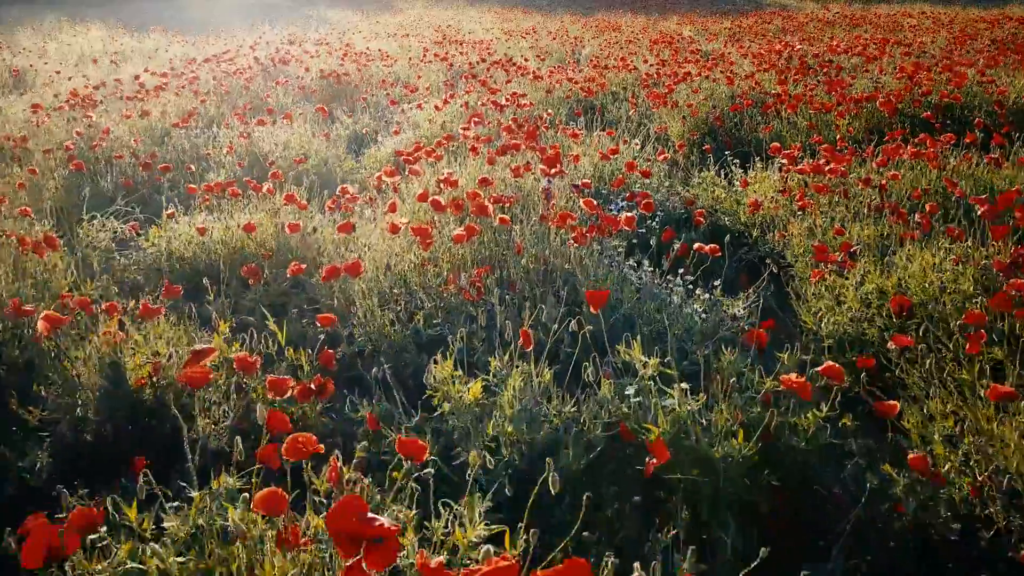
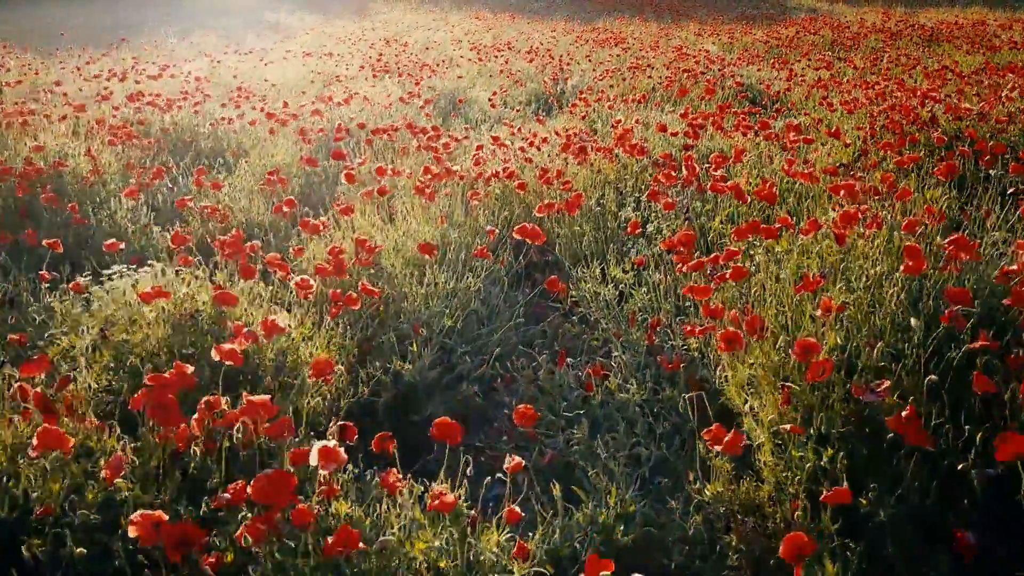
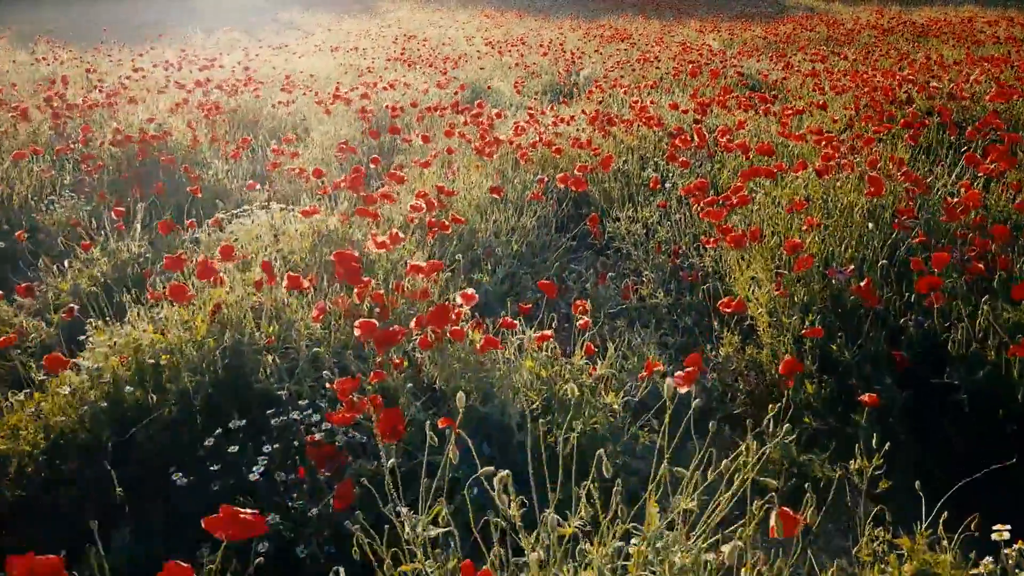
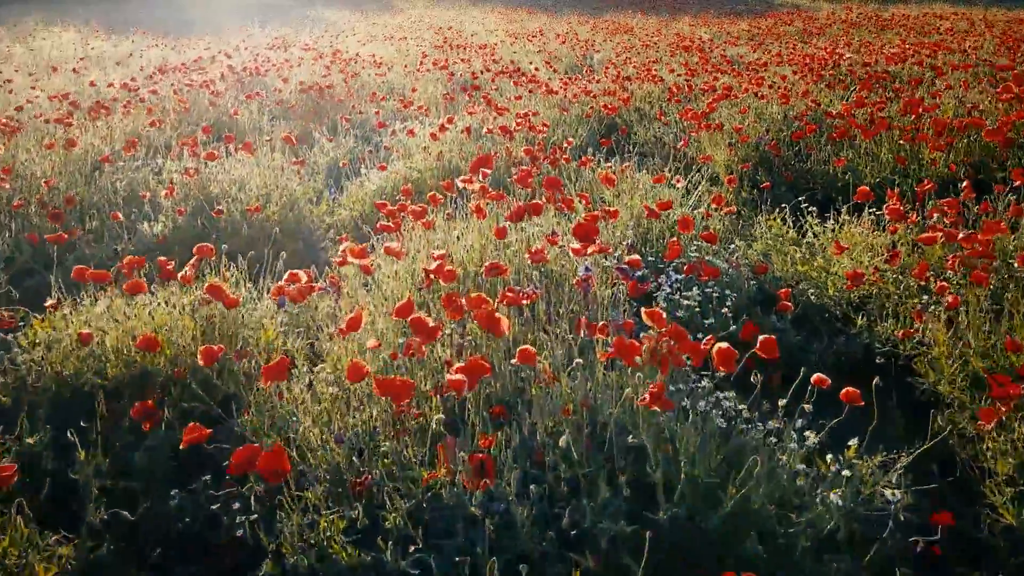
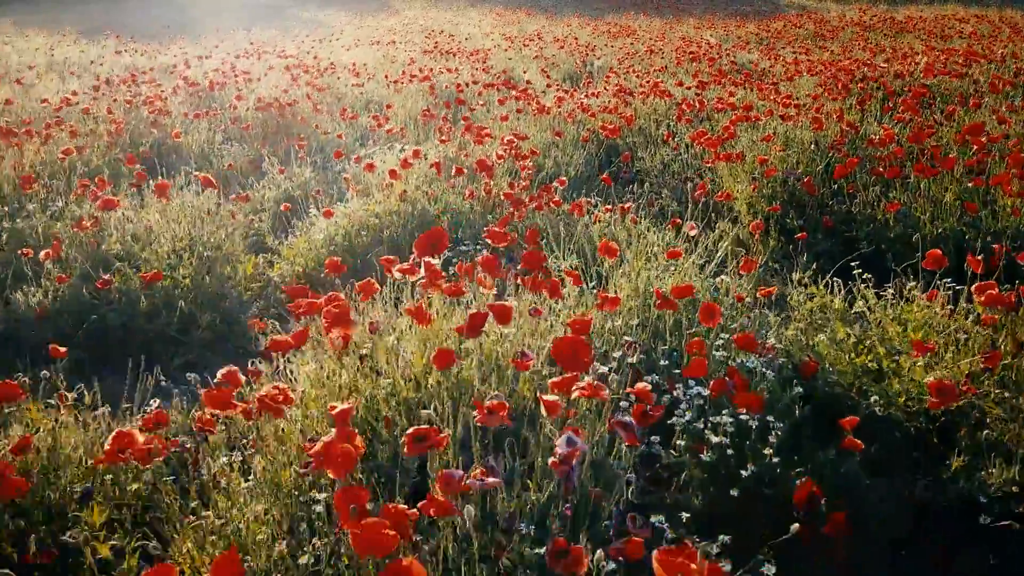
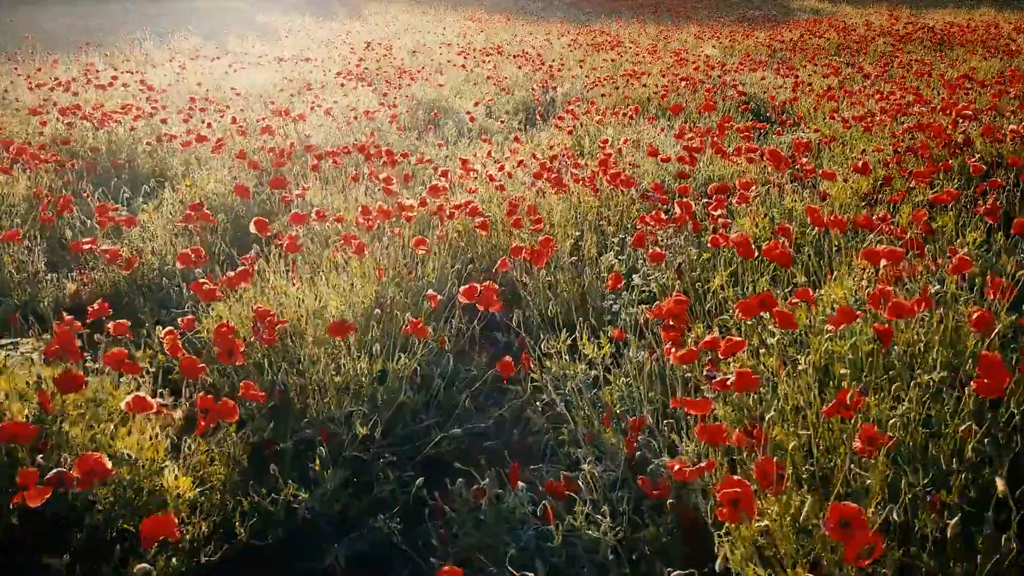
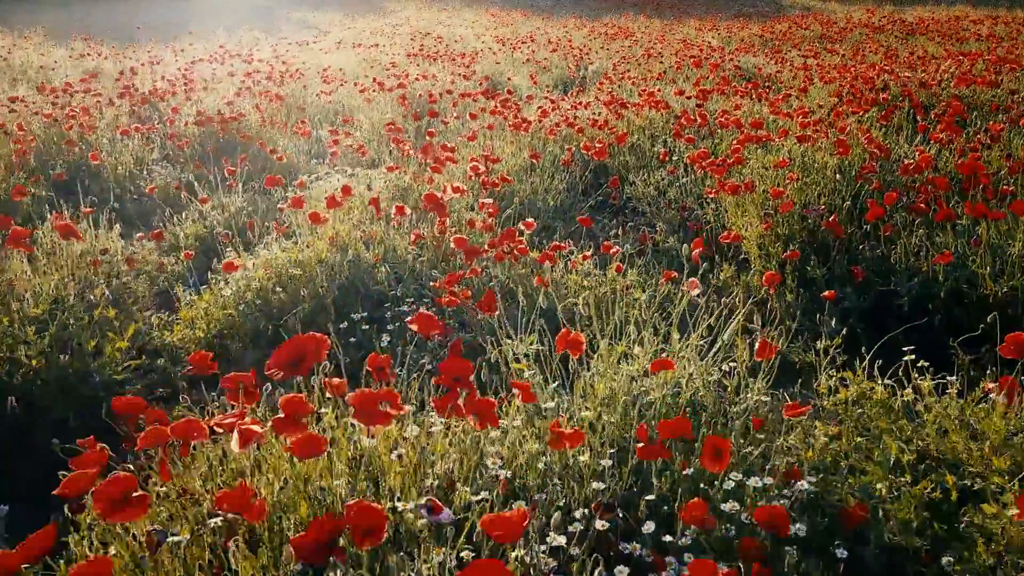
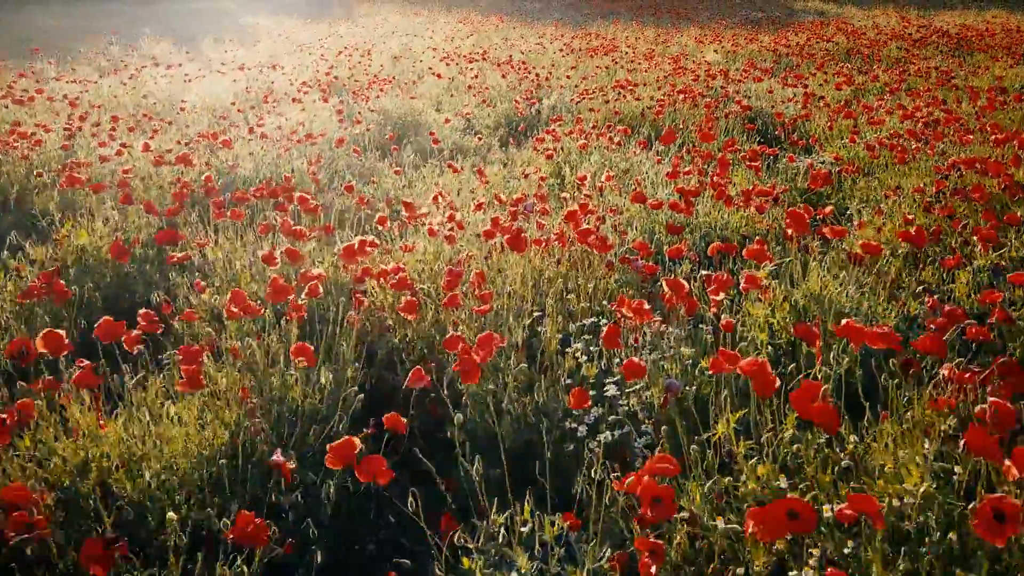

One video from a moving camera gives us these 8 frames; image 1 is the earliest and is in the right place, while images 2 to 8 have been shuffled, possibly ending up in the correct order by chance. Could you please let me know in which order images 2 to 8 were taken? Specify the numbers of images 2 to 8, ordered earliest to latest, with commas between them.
4, 5, 7, 3, 2, 6, 8
